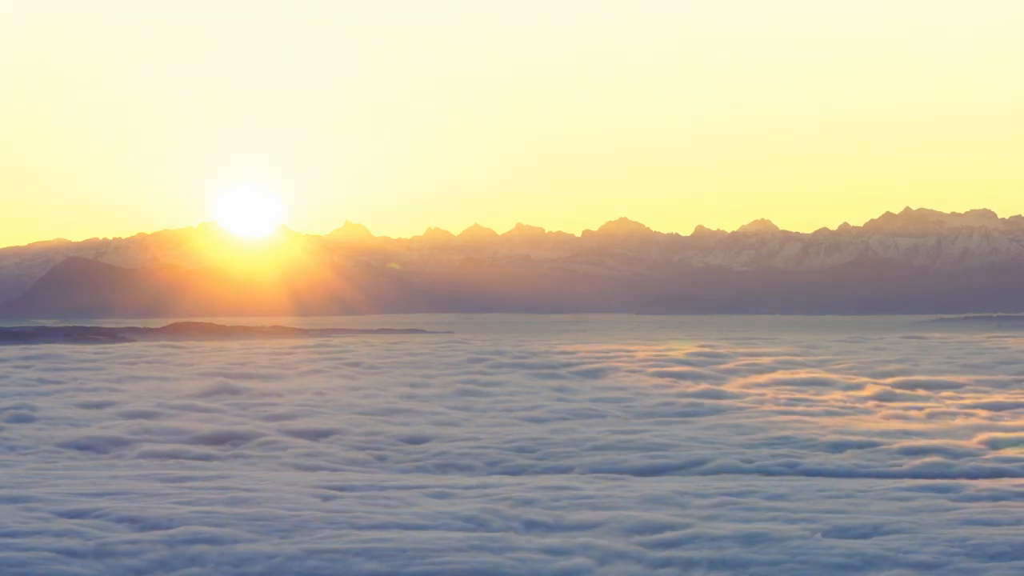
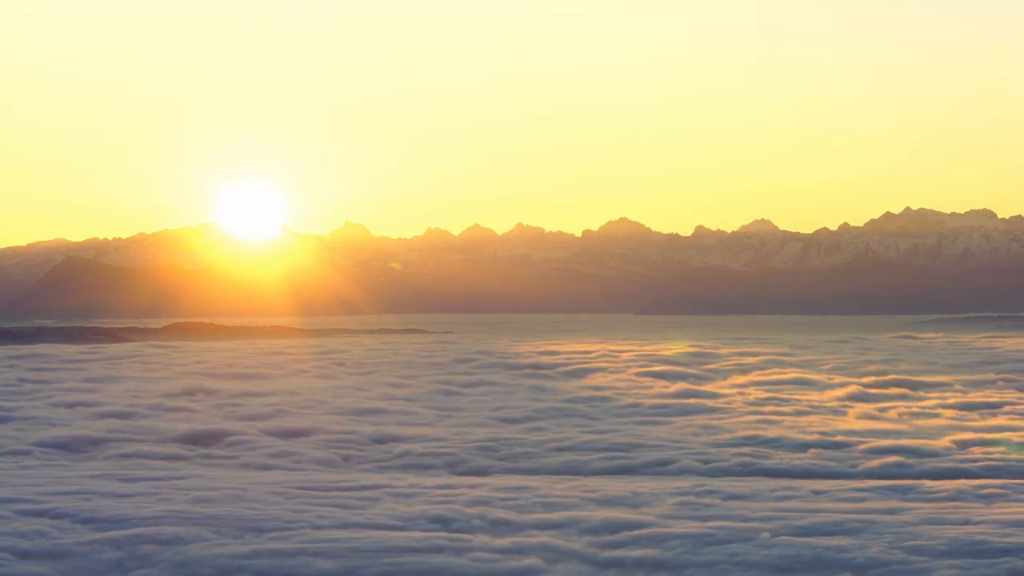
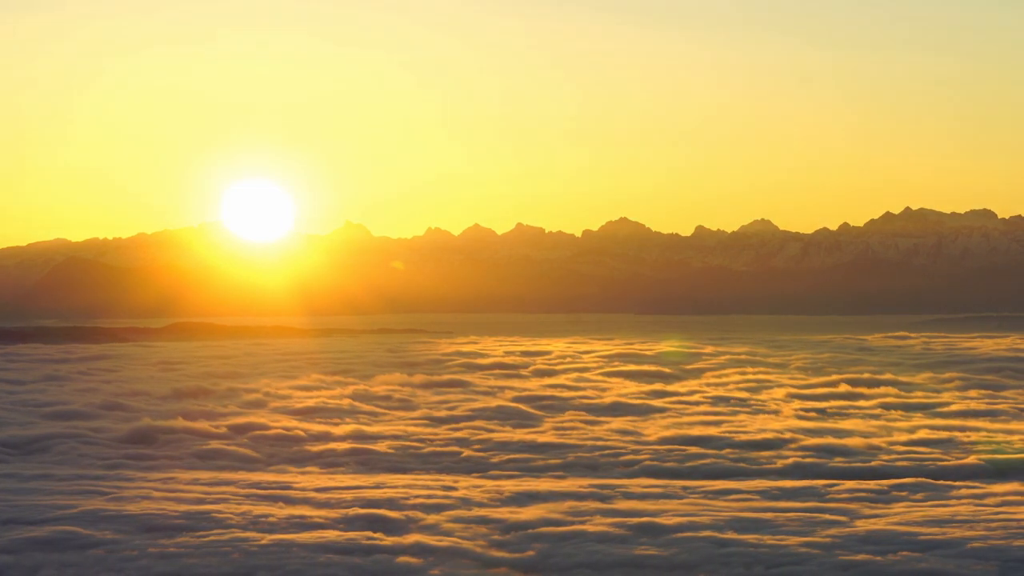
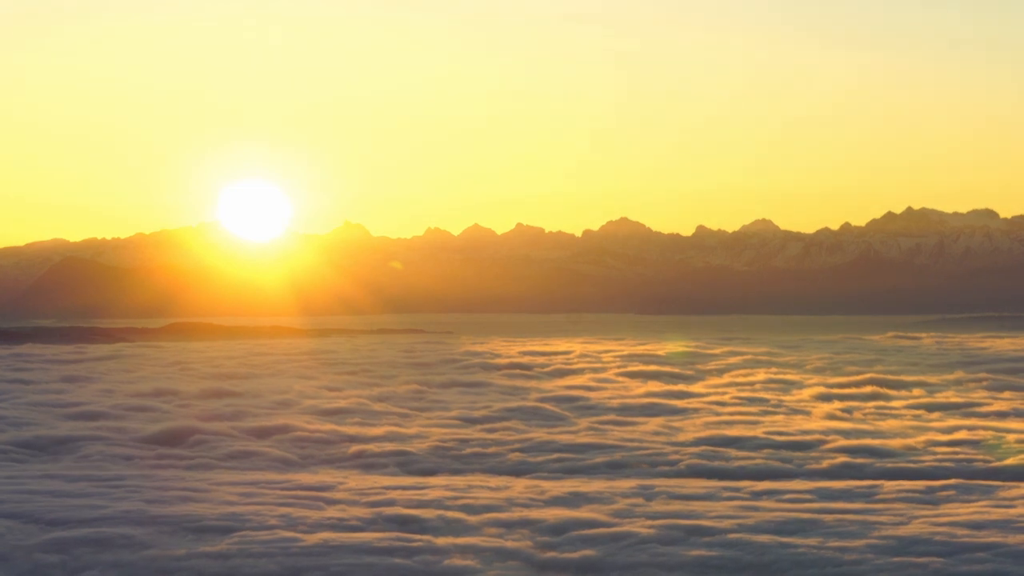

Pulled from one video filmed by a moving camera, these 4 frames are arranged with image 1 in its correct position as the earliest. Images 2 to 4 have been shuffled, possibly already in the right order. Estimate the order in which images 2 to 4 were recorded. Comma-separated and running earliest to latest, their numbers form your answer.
2, 4, 3
